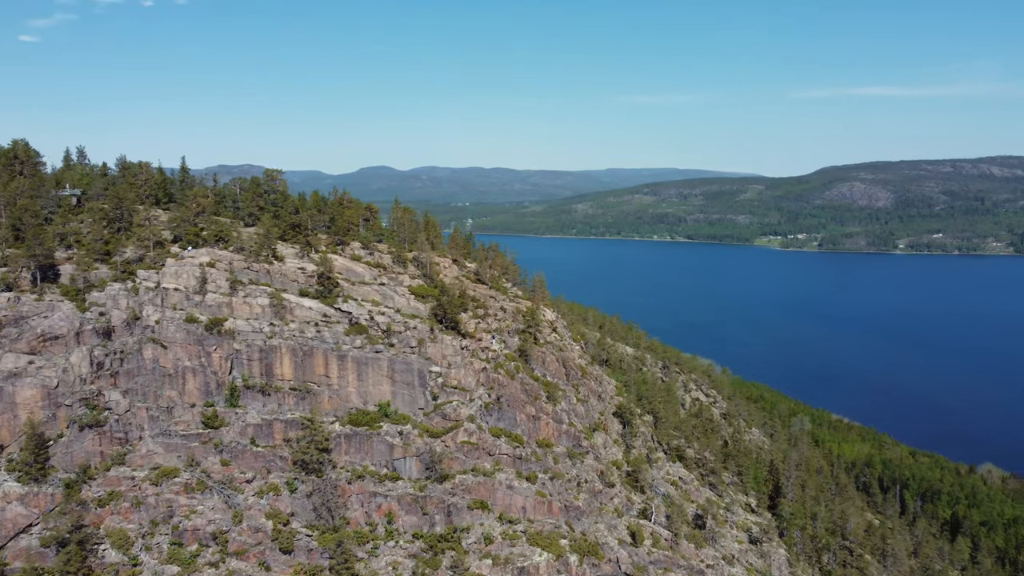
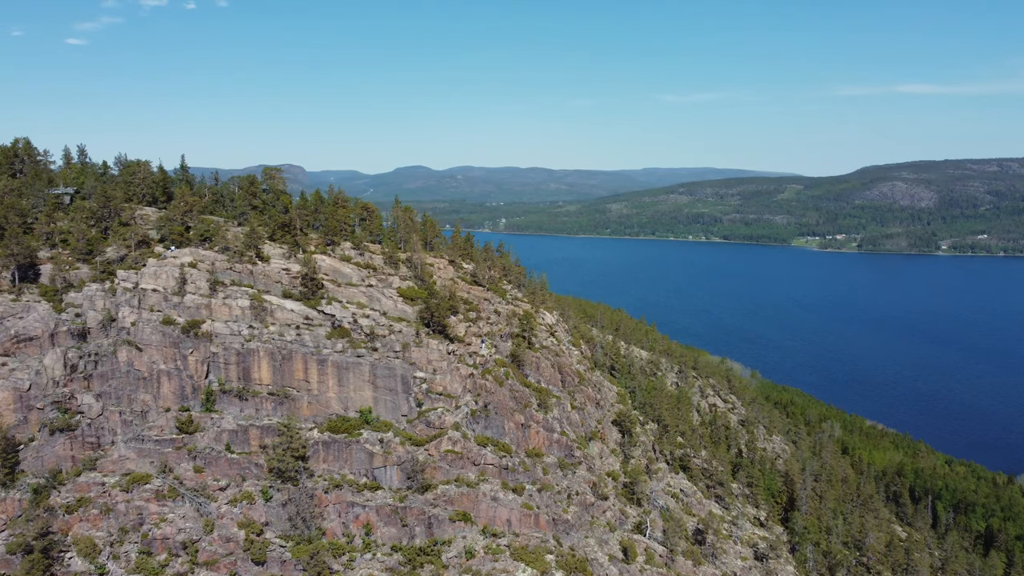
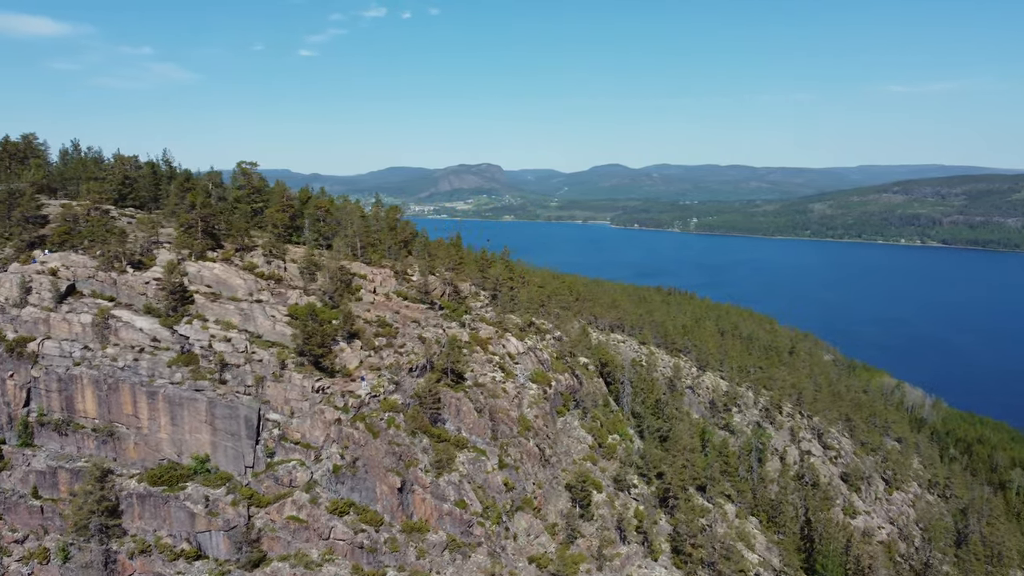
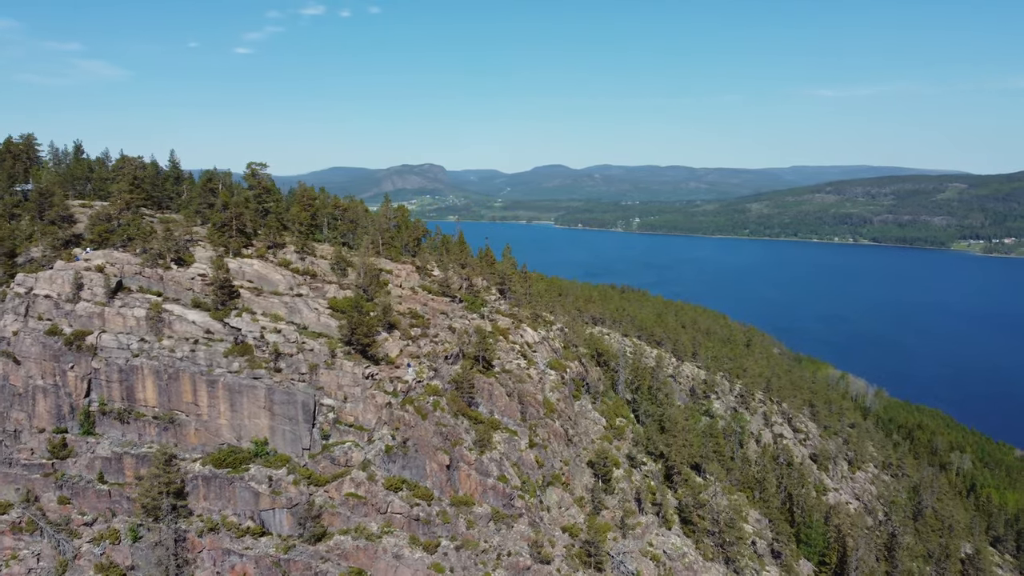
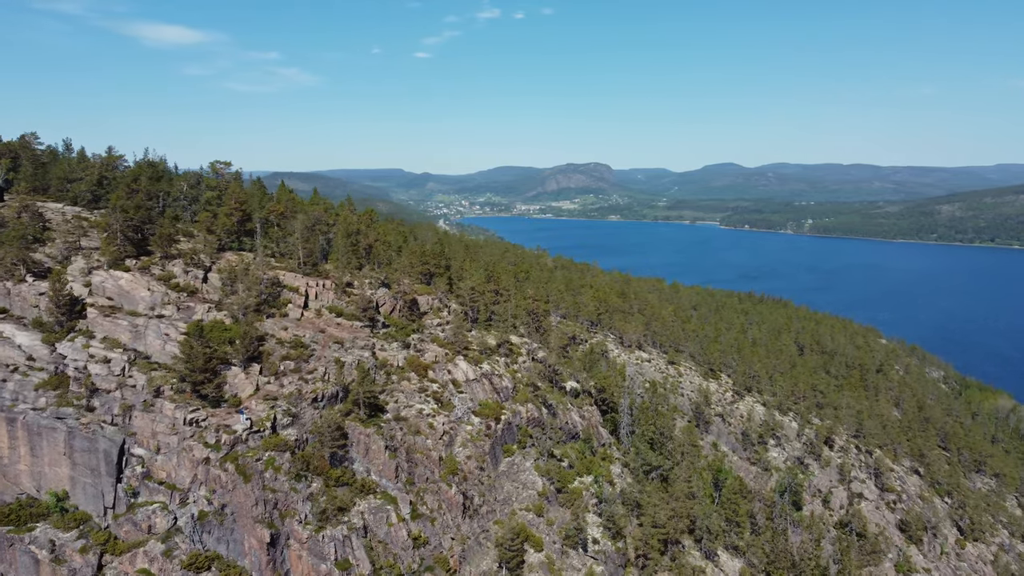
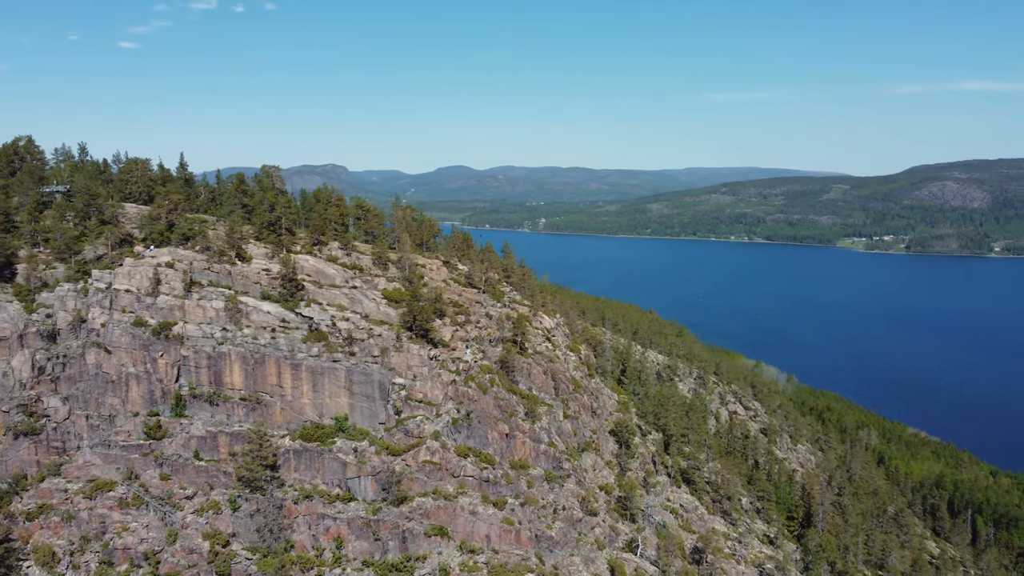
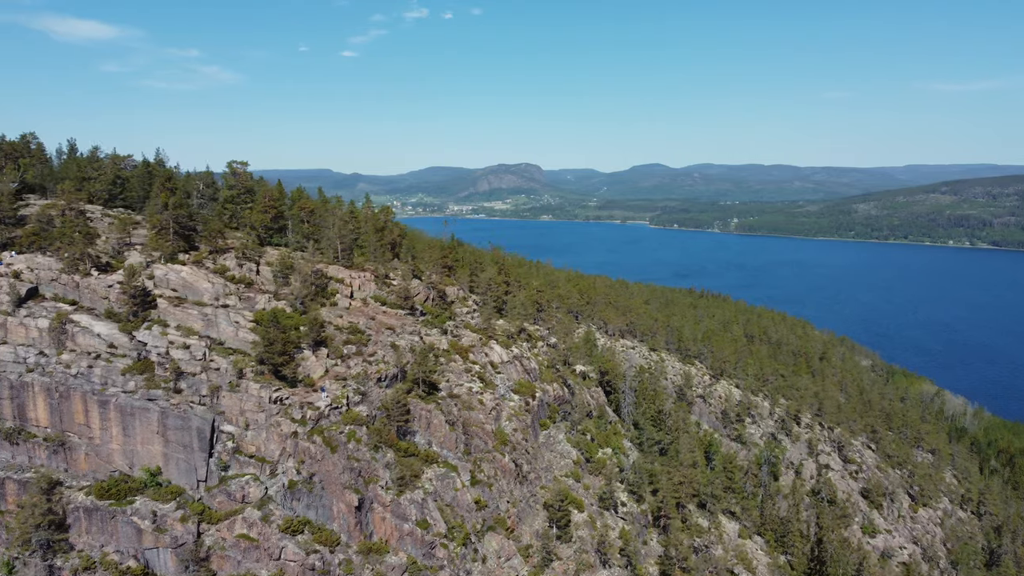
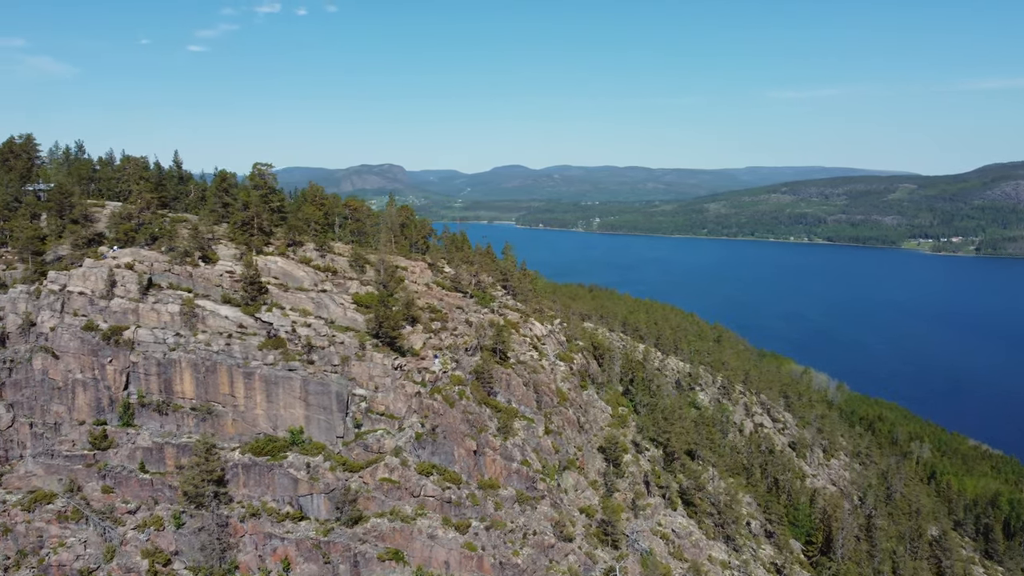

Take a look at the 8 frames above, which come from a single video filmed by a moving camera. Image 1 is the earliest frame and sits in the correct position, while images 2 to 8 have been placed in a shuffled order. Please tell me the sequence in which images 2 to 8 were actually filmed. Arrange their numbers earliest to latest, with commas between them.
2, 6, 8, 4, 3, 7, 5
